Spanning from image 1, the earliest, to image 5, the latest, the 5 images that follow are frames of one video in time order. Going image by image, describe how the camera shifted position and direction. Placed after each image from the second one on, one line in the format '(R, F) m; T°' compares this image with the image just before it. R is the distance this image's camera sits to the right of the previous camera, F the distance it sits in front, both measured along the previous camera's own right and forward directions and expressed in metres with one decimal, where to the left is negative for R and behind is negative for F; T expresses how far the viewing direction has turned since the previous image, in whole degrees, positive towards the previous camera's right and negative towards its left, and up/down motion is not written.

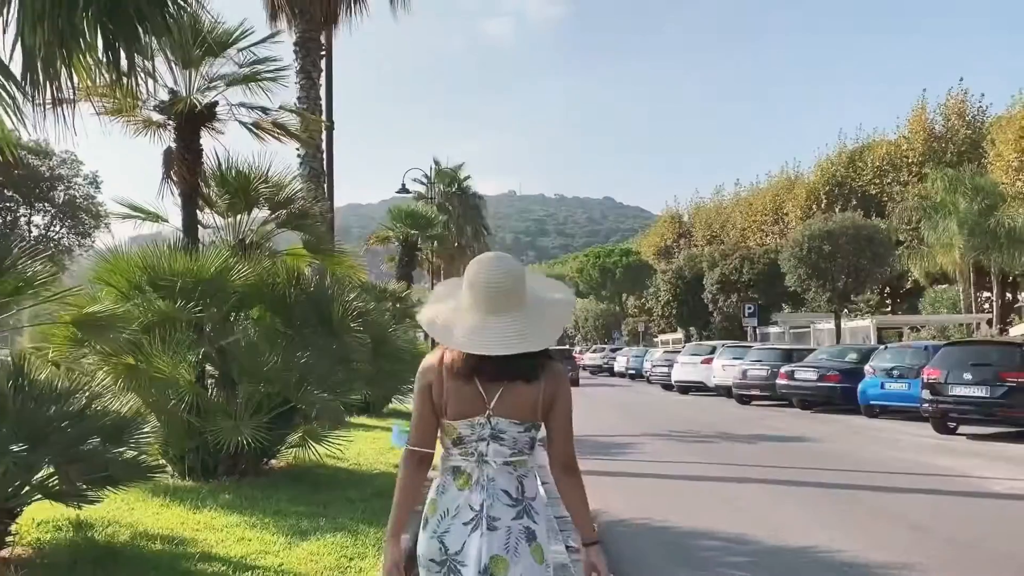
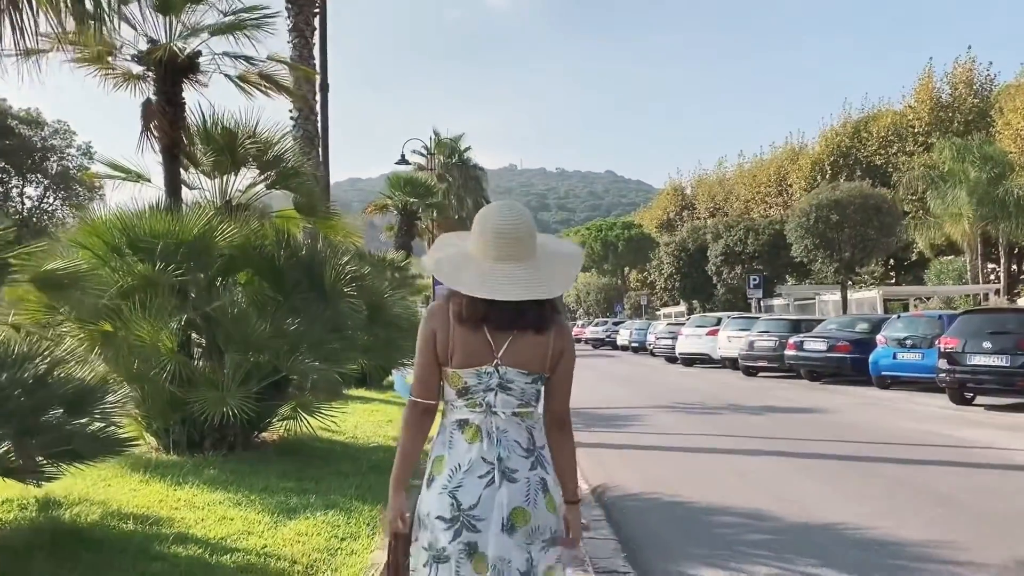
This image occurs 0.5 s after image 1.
(0.0, +0.6) m; 0°
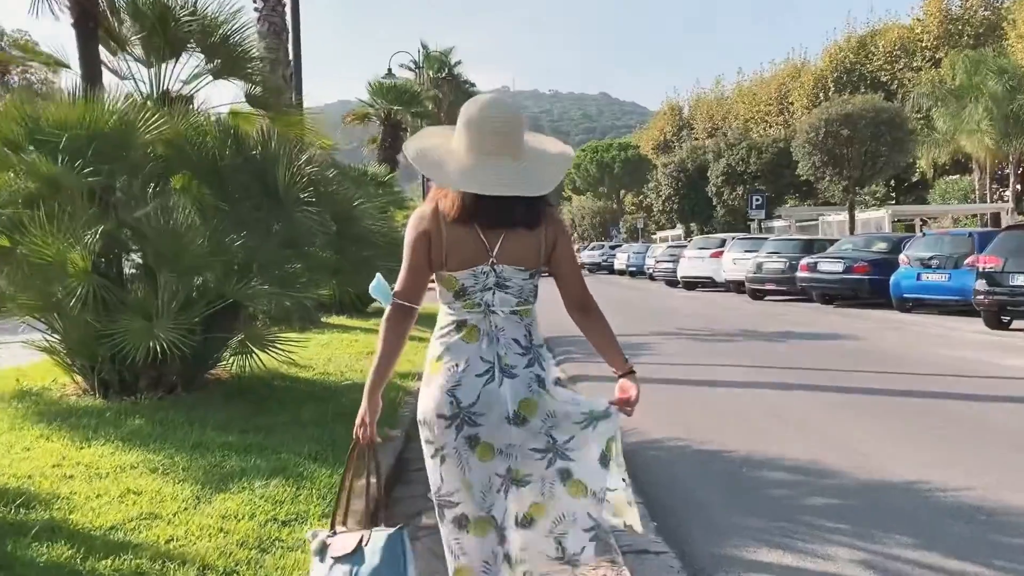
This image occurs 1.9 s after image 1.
(0.0, +1.5) m; 0°
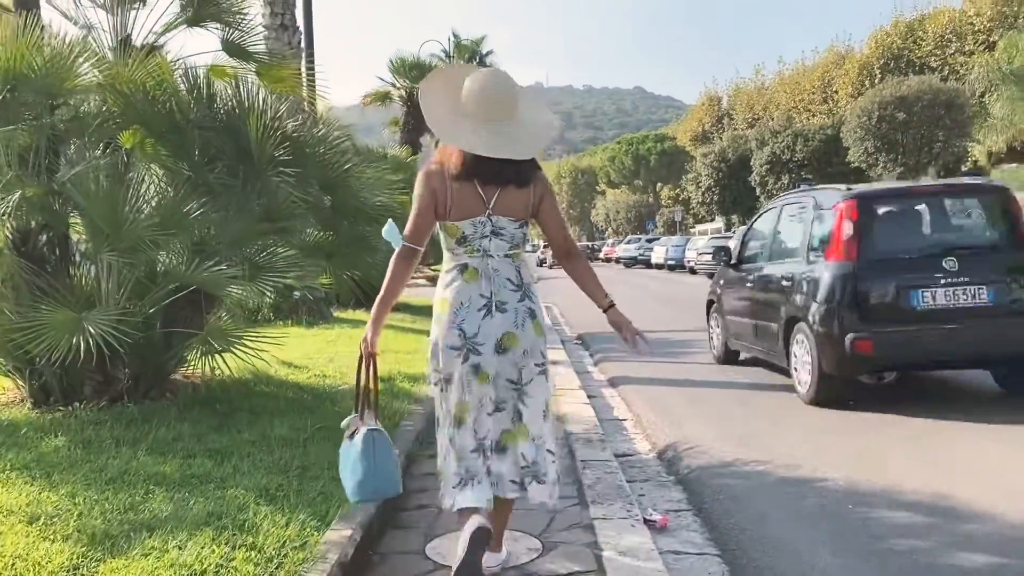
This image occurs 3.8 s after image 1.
(0.0, +1.4) m; -2°
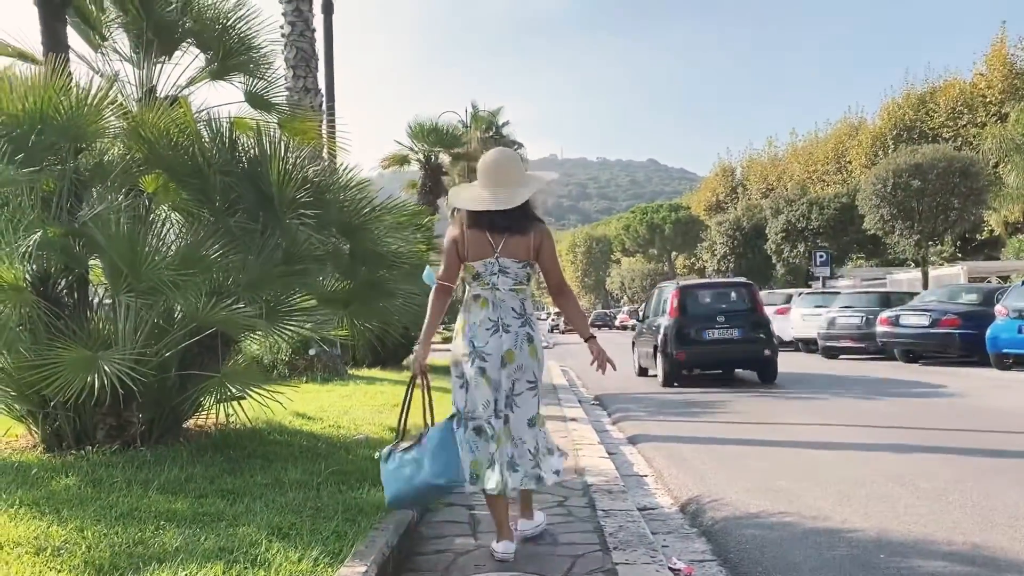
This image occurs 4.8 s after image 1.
(0.0, +0.1) m; -1°
